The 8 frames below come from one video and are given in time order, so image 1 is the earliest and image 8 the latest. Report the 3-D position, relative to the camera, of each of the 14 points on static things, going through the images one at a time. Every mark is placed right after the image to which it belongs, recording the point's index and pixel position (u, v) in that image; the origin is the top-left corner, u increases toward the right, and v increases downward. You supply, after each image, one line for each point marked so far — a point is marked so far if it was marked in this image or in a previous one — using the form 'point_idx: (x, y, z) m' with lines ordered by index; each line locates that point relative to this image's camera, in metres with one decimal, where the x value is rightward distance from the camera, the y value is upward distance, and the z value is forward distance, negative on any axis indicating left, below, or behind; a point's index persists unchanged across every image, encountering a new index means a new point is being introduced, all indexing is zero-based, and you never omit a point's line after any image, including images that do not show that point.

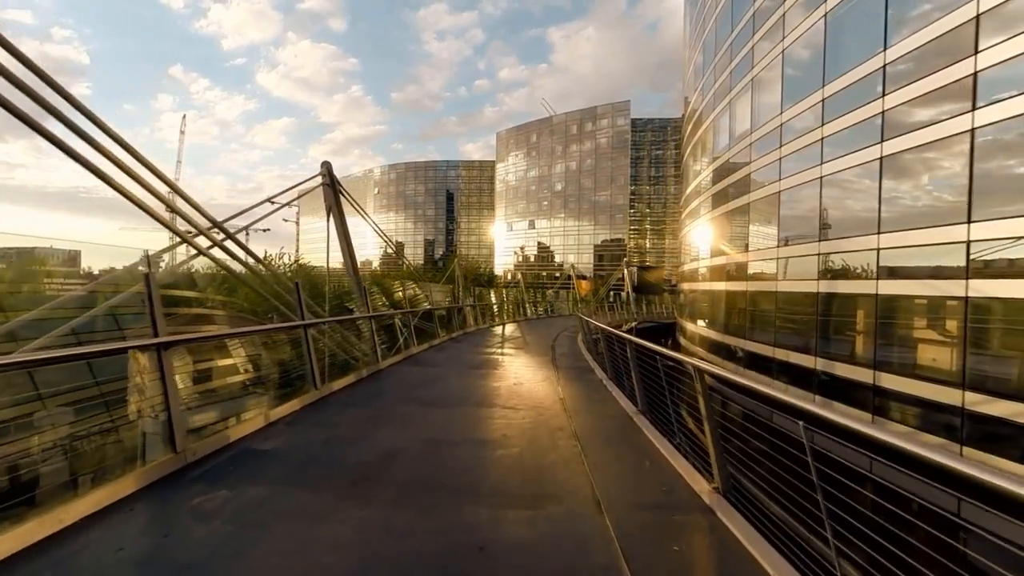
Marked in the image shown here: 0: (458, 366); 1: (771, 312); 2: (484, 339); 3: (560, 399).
0: (-0.9, -1.3, +9.0) m
1: (+7.0, -0.7, +15.2) m
2: (-0.7, -1.4, +14.9) m
3: (+0.6, -1.3, +6.5) m
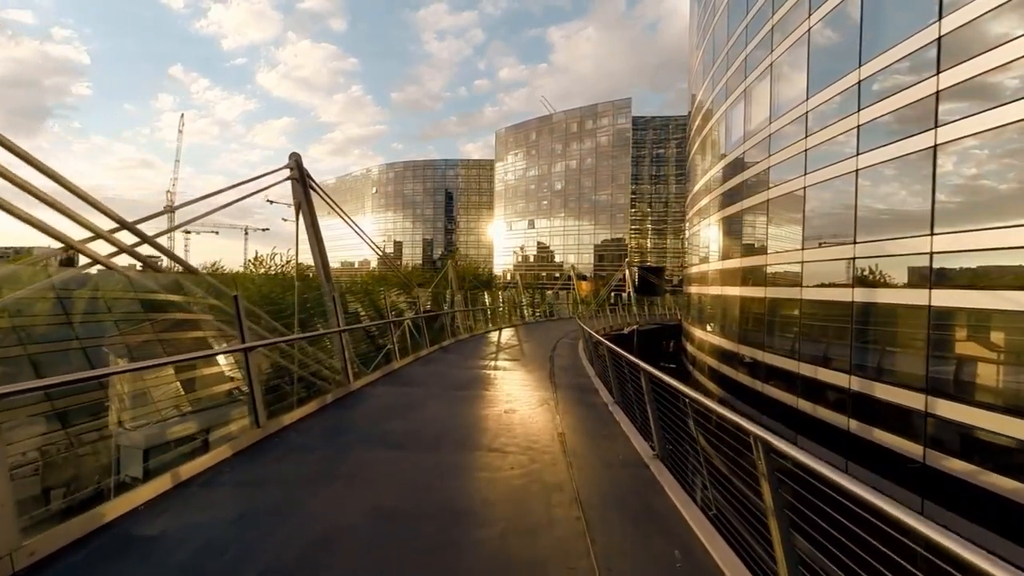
0: (-1.0, -1.5, +7.9) m
1: (+6.9, -0.8, +14.1) m
2: (-0.8, -1.5, +13.8) m
3: (+0.5, -1.5, +5.4) m
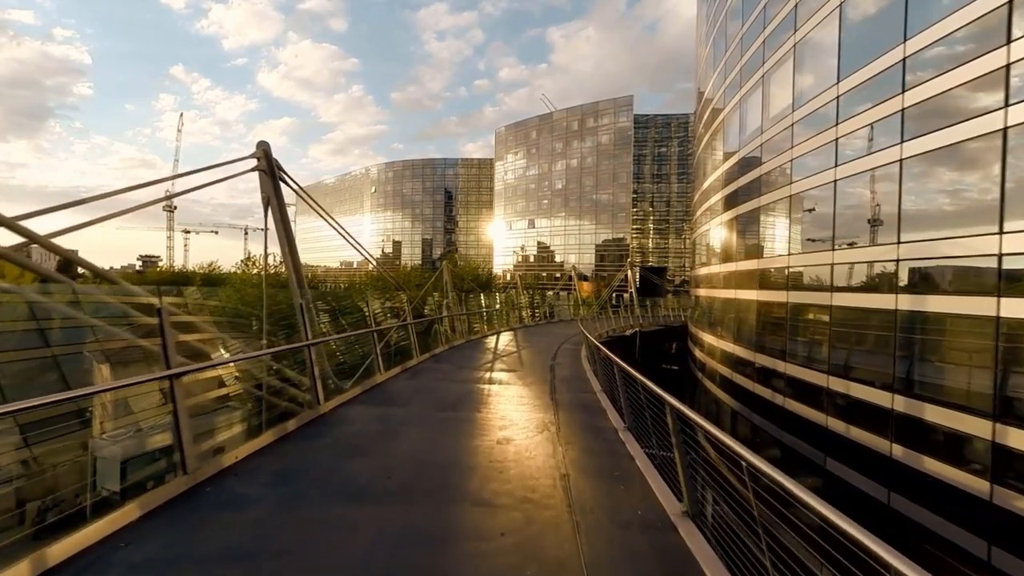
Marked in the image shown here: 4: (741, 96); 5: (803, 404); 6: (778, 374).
0: (-1.1, -1.5, +7.0) m
1: (+6.9, -0.9, +13.2) m
2: (-0.9, -1.6, +12.8) m
3: (+0.4, -1.5, +4.5) m
4: (+8.1, +6.6, +19.4) m
5: (+6.7, -2.7, +12.4) m
6: (+6.7, -2.2, +13.5) m
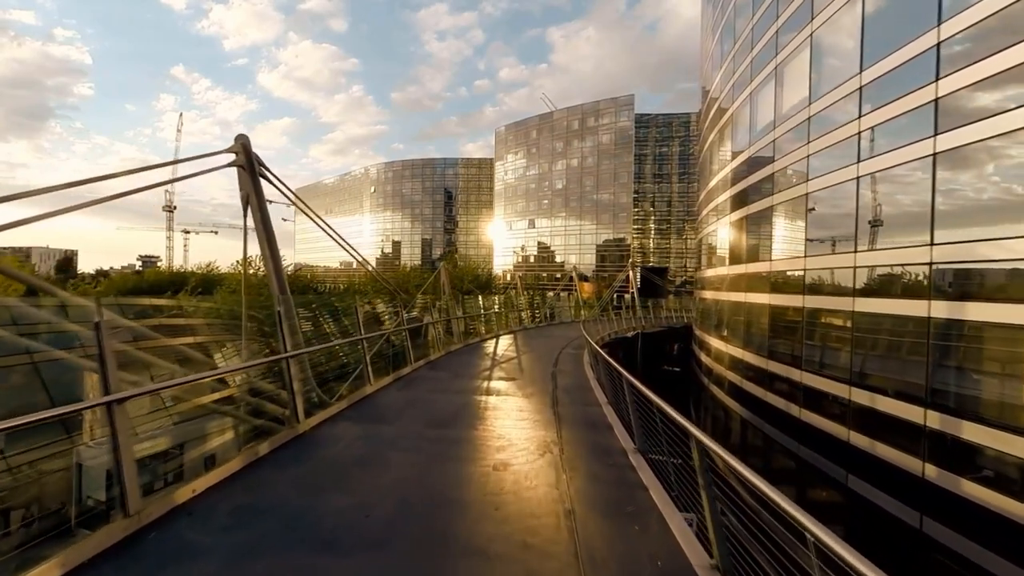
0: (-1.1, -1.6, +6.4) m
1: (+6.8, -0.9, +12.6) m
2: (-0.9, -1.7, +12.3) m
3: (+0.4, -1.6, +3.9) m
4: (+8.0, +6.5, +18.9) m
5: (+6.7, -2.7, +11.8) m
6: (+6.6, -2.2, +12.9) m
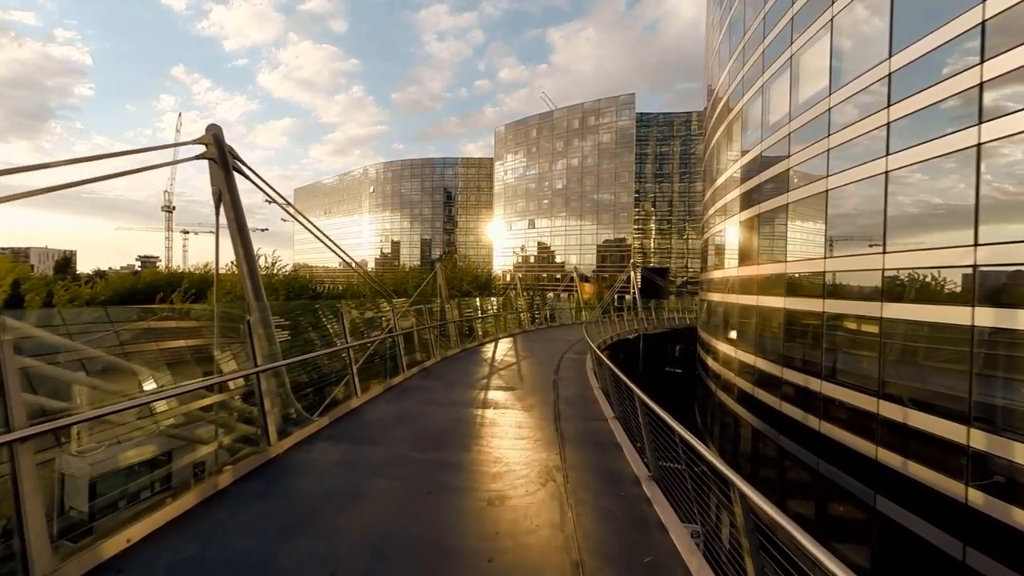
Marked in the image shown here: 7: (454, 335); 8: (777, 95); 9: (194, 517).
0: (-1.1, -1.6, +5.8) m
1: (+6.8, -1.0, +12.0) m
2: (-0.9, -1.7, +11.6) m
3: (+0.4, -1.7, +3.3) m
4: (+8.0, +6.5, +18.2) m
5: (+6.6, -2.8, +11.2) m
6: (+6.6, -2.3, +12.3) m
7: (-1.6, -1.3, +15.8) m
8: (+7.7, +5.6, +15.9) m
9: (-2.3, -1.6, +4.0) m
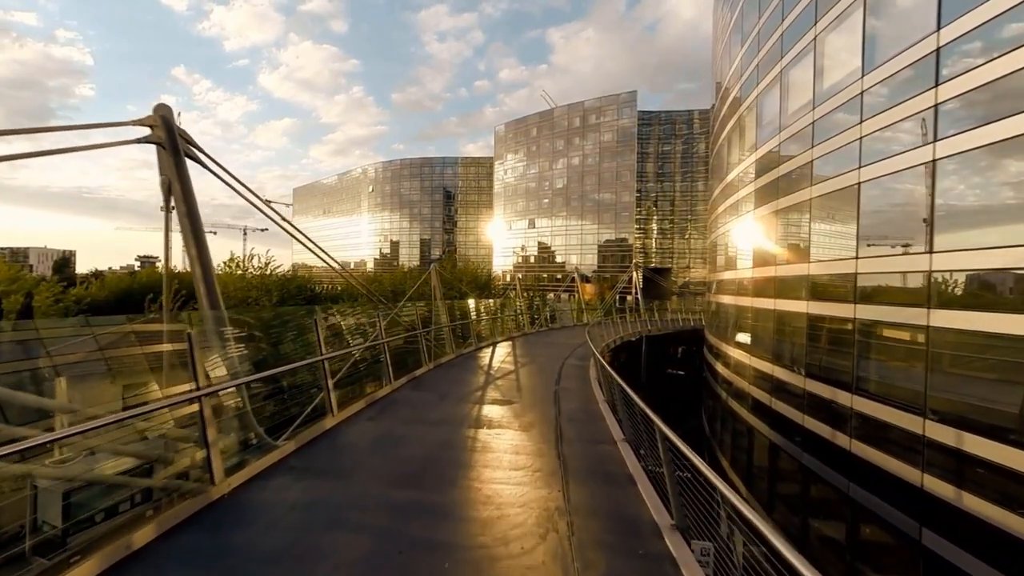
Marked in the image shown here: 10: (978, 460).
0: (-1.2, -1.7, +4.9) m
1: (+6.8, -1.1, +11.1) m
2: (-0.9, -1.8, +10.8) m
3: (+0.3, -1.7, +2.4) m
4: (+8.0, +6.4, +17.4) m
5: (+6.6, -2.9, +10.3) m
6: (+6.6, -2.3, +11.4) m
7: (-1.7, -1.4, +14.9) m
8: (+7.7, +5.5, +15.1) m
9: (-2.3, -1.7, +3.1) m
10: (+6.7, -2.4, +7.9) m
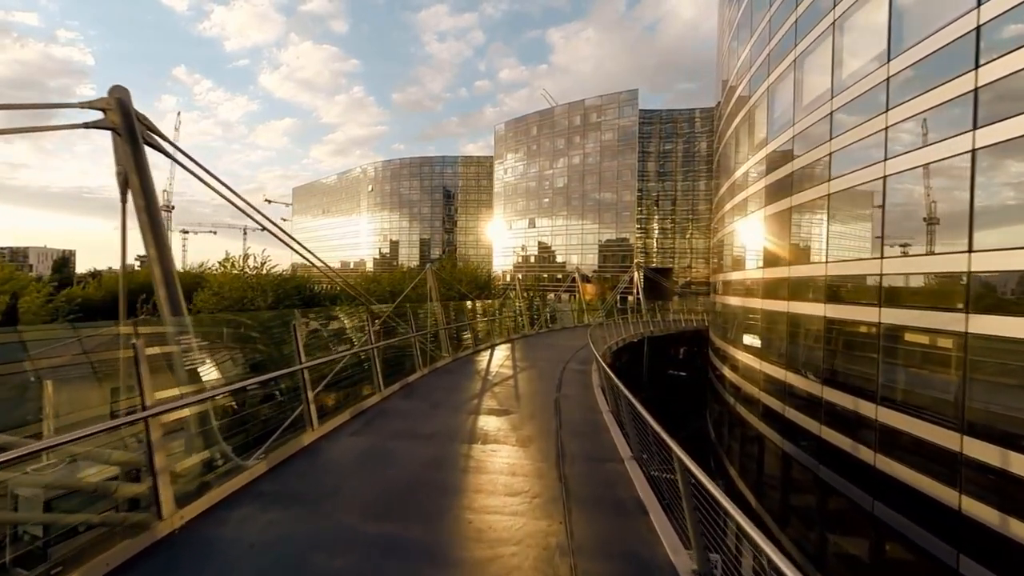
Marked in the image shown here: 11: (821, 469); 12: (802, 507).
0: (-1.2, -1.7, +4.4) m
1: (+6.7, -1.1, +10.5) m
2: (-1.0, -1.8, +10.2) m
3: (+0.3, -1.7, +1.9) m
4: (+8.0, +6.4, +16.8) m
5: (+6.6, -2.9, +9.8) m
6: (+6.5, -2.4, +10.9) m
7: (-1.7, -1.4, +14.3) m
8: (+7.7, +5.5, +14.5) m
9: (-2.4, -1.7, +2.6) m
10: (+6.6, -2.4, +7.3) m
11: (+6.4, -3.7, +11.7) m
12: (+6.2, -4.7, +11.9) m
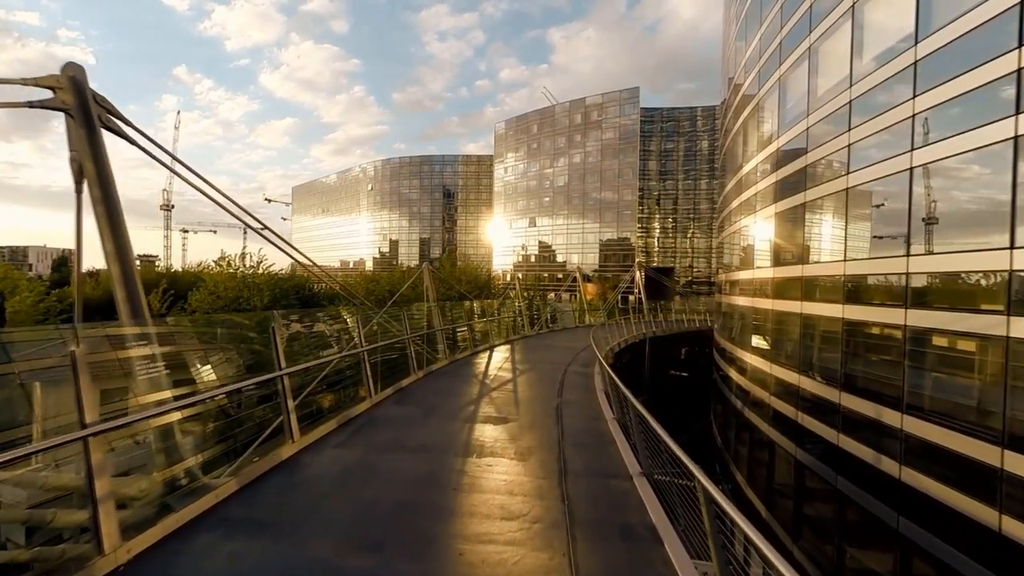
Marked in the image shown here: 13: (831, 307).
0: (-1.2, -1.7, +3.9) m
1: (+6.7, -1.1, +10.0) m
2: (-1.0, -1.8, +9.7) m
3: (+0.3, -1.7, +1.4) m
4: (+7.9, +6.4, +16.3) m
5: (+6.6, -2.9, +9.3) m
6: (+6.5, -2.4, +10.4) m
7: (-1.7, -1.4, +13.8) m
8: (+7.6, +5.5, +14.0) m
9: (-2.4, -1.7, +2.1) m
10: (+6.6, -2.4, +6.8) m
11: (+6.4, -3.7, +11.2) m
12: (+6.2, -4.7, +11.4) m
13: (+6.8, -0.3, +12.4) m
